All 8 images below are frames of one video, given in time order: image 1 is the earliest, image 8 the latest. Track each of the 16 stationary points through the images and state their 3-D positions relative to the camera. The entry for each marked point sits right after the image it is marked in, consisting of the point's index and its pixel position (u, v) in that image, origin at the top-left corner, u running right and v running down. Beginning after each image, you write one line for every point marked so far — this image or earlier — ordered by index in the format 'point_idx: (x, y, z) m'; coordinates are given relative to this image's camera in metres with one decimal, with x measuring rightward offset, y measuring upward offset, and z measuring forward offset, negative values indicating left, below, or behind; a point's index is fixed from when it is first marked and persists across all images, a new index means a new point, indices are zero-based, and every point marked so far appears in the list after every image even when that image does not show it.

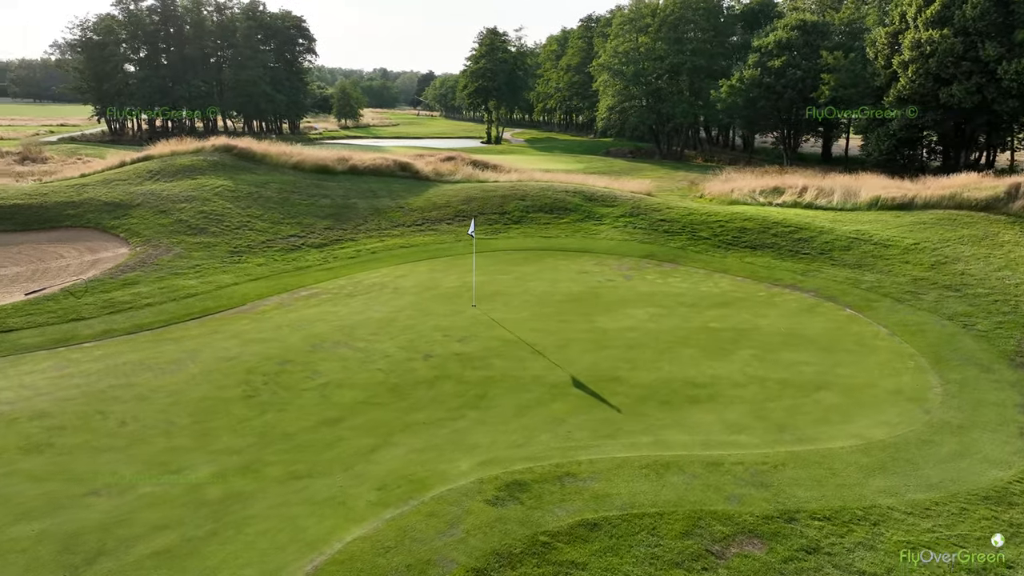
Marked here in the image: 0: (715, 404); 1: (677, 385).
0: (+2.6, -1.5, +9.3) m
1: (+2.3, -1.4, +9.8) m
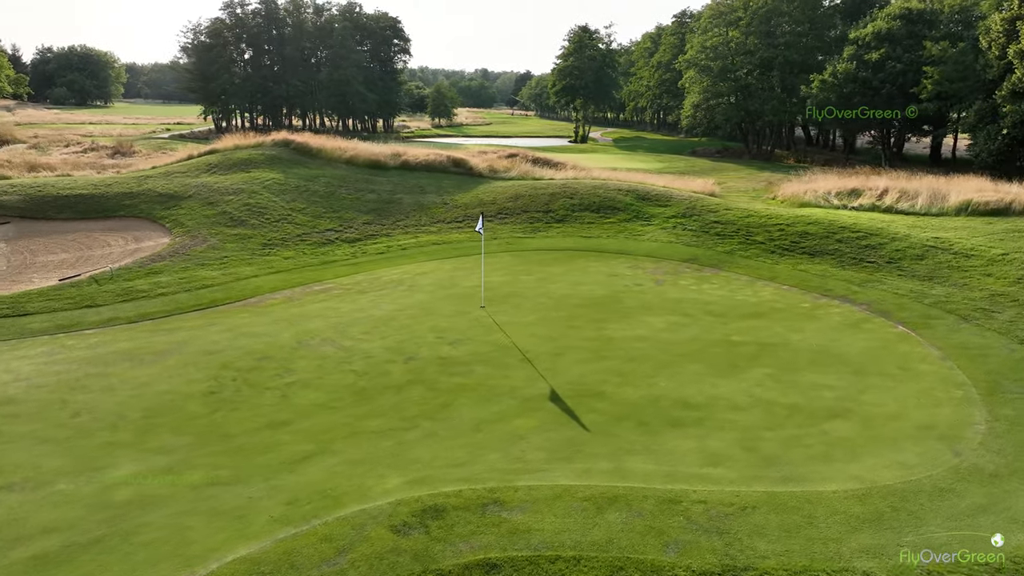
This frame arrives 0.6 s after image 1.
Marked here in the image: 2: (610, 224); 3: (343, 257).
0: (+2.2, -1.6, +8.2) m
1: (+1.9, -1.5, +8.8) m
2: (+2.7, +1.8, +19.9) m
3: (-4.1, +0.8, +17.2) m
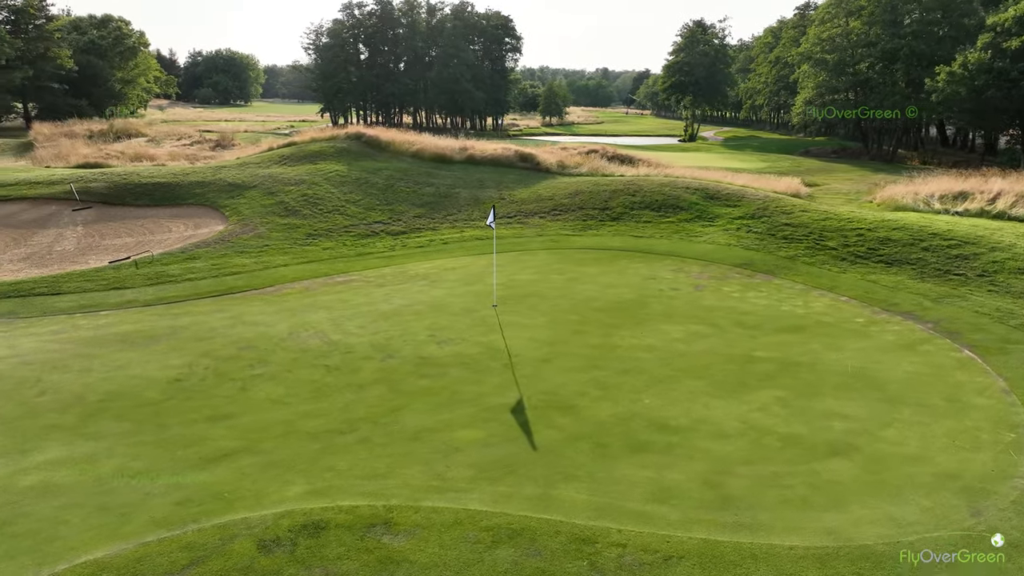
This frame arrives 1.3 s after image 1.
0: (+1.5, -1.7, +7.1) m
1: (+1.3, -1.5, +7.7) m
2: (+4.1, +1.7, +18.6) m
3: (-3.2, +0.9, +17.0) m
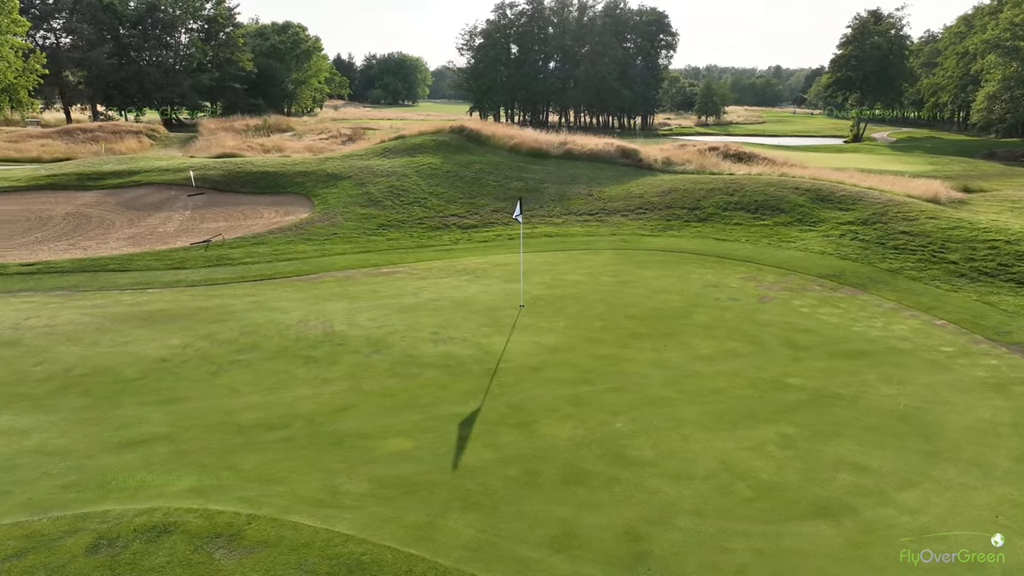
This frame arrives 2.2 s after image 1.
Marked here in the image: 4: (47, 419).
0: (+0.7, -1.7, +6.0) m
1: (+0.7, -1.5, +6.6) m
2: (+5.8, +1.4, +16.6) m
3: (-1.6, +1.1, +16.6) m
4: (-4.8, -1.4, +7.4) m
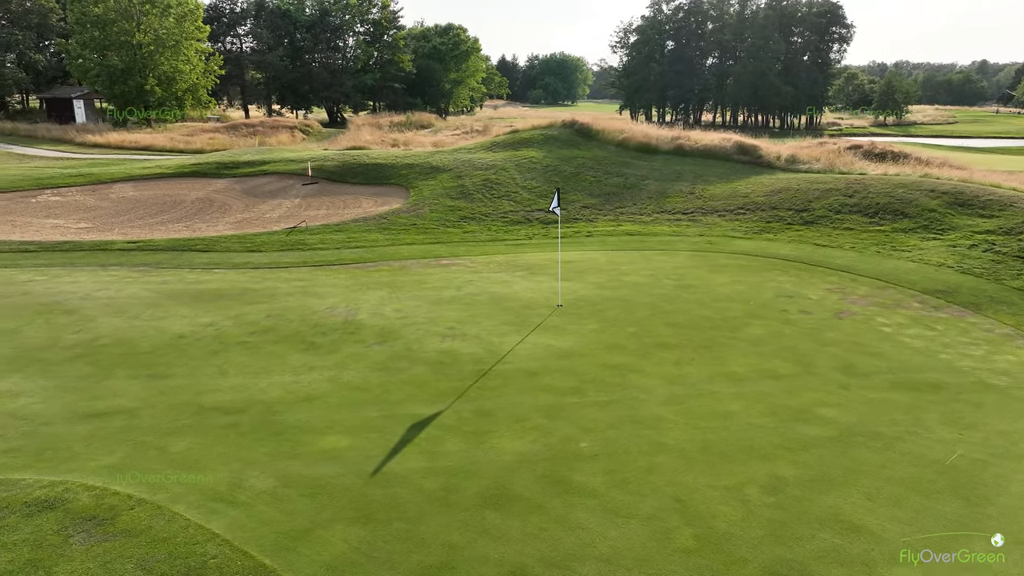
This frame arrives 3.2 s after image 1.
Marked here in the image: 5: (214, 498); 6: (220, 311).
0: (0.0, -1.7, +5.2) m
1: (+0.1, -1.5, +5.8) m
2: (+7.4, +1.1, +14.5) m
3: (+0.1, +1.2, +16.0) m
4: (-5.1, -1.0, +7.8) m
5: (-2.2, -1.6, +5.4) m
6: (-4.3, -0.3, +10.5) m
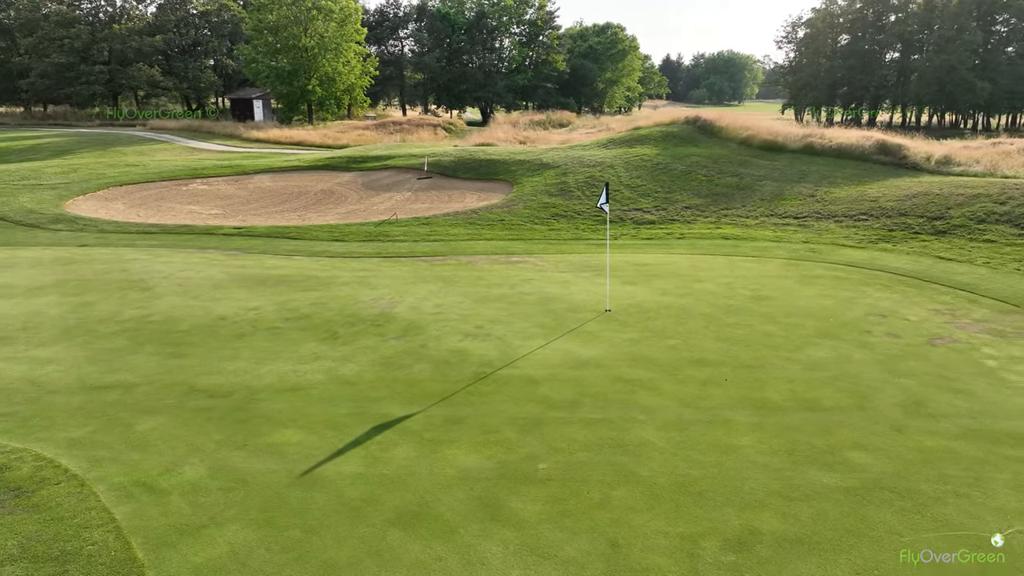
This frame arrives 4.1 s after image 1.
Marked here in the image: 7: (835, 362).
0: (-0.6, -1.7, +4.6) m
1: (-0.4, -1.5, +5.2) m
2: (+8.7, +0.7, +12.1) m
3: (+2.0, +1.1, +15.2) m
4: (-5.0, -0.8, +8.2) m
5: (-2.8, -1.4, +5.3) m
6: (-3.7, -0.1, +10.8) m
7: (+3.6, -0.8, +7.9) m
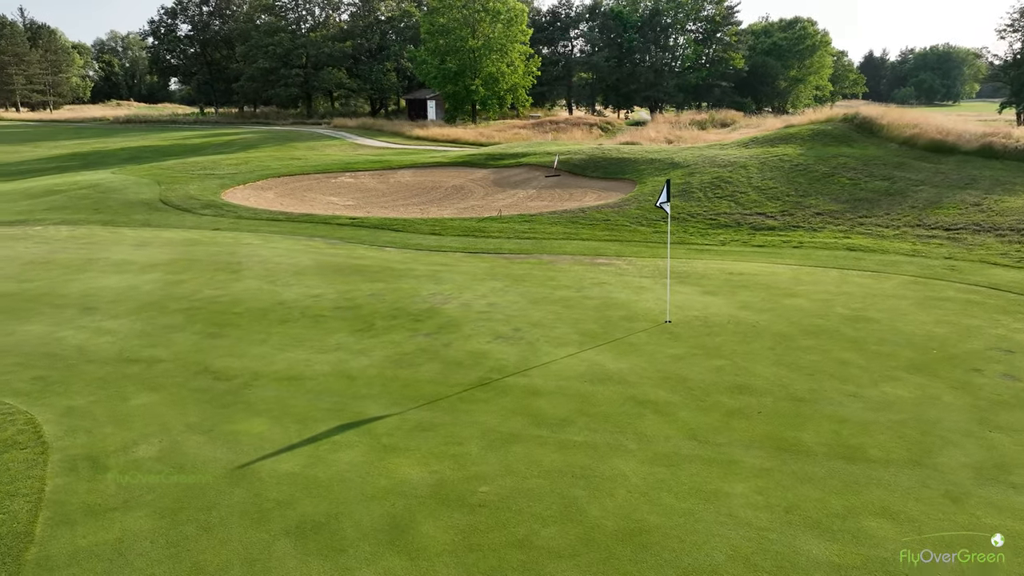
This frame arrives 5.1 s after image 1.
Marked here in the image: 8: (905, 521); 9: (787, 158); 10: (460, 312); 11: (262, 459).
0: (-1.3, -1.6, +4.2) m
1: (-0.9, -1.5, +4.7) m
2: (+9.7, +0.2, +9.3) m
3: (+3.9, +0.9, +13.9) m
4: (-4.7, -0.5, +8.8) m
5: (-3.2, -1.3, +5.4) m
6: (-2.7, +0.1, +10.9) m
7: (+3.7, -1.0, +6.4) m
8: (+2.6, -1.5, +4.6) m
9: (+7.3, +3.5, +19.1) m
10: (-0.7, -0.3, +9.4) m
11: (-1.9, -1.3, +5.4) m
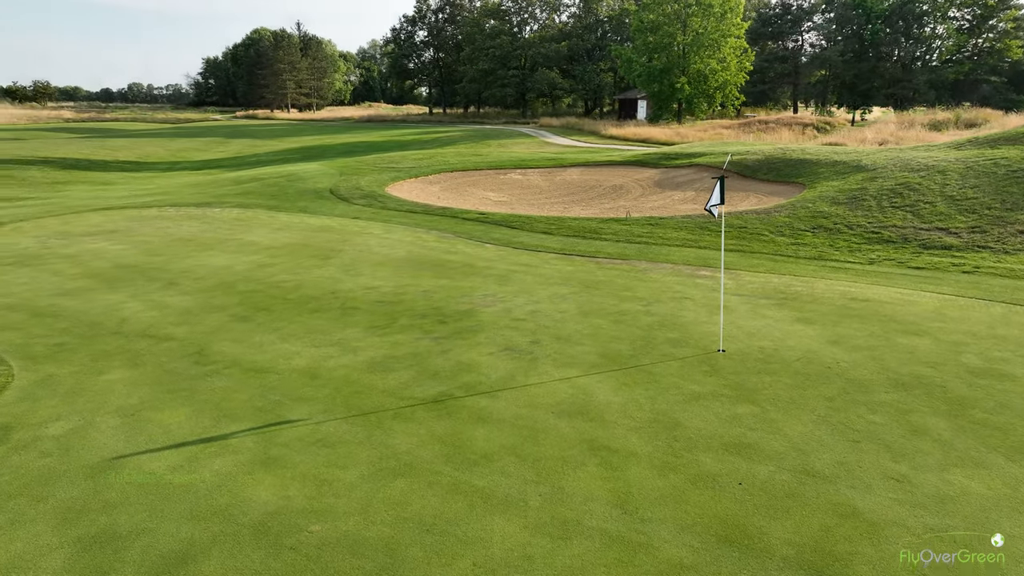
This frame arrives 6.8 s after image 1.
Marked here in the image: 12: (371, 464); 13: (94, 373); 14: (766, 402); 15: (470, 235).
0: (-2.4, -1.5, +3.8) m
1: (-1.9, -1.4, +4.2) m
2: (+9.7, -0.6, +5.4) m
3: (+5.6, +0.5, +11.4) m
4: (-4.2, -0.2, +9.1) m
5: (-3.9, -1.1, +5.5) m
6: (-1.6, +0.1, +10.6) m
7: (+3.0, -1.4, +4.4) m
8: (+1.3, -1.7, +3.0) m
9: (+10.6, +2.7, +15.3) m
10: (-0.2, -0.4, +8.5) m
11: (-2.6, -1.2, +5.1) m
12: (-0.9, -1.2, +4.9) m
13: (-3.9, -0.8, +6.6) m
14: (+2.2, -1.0, +6.0) m
15: (-0.9, +1.1, +14.5) m
